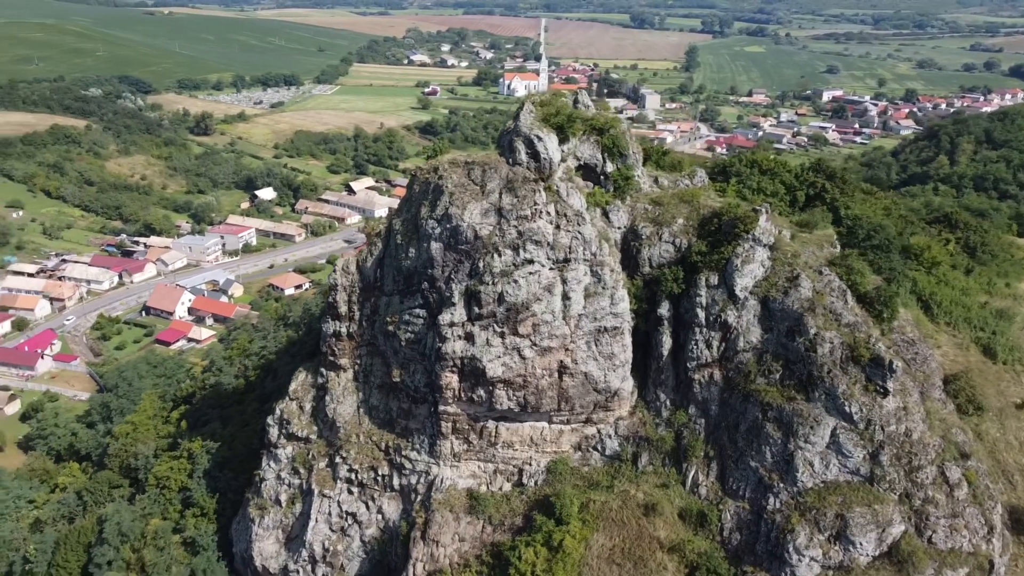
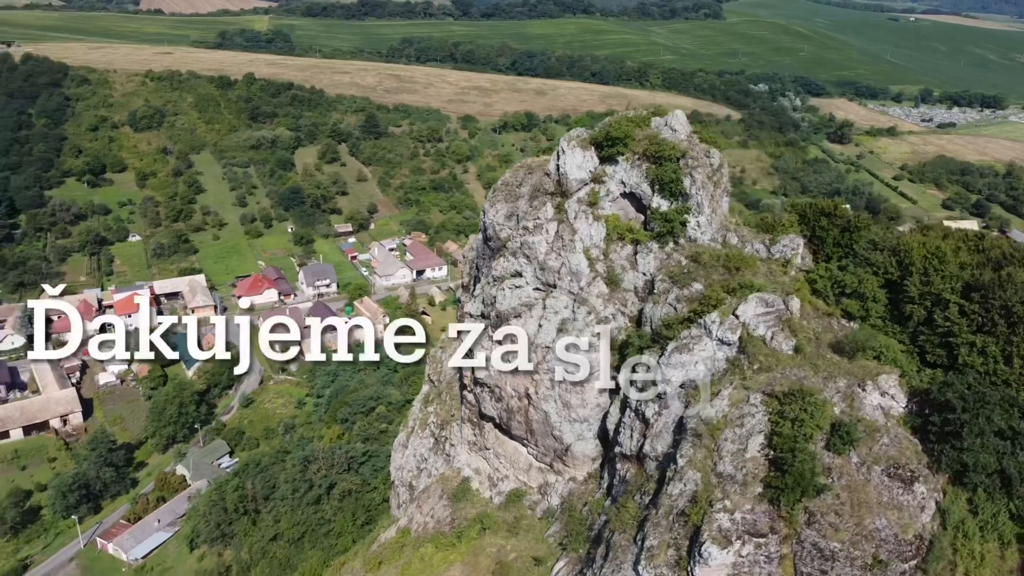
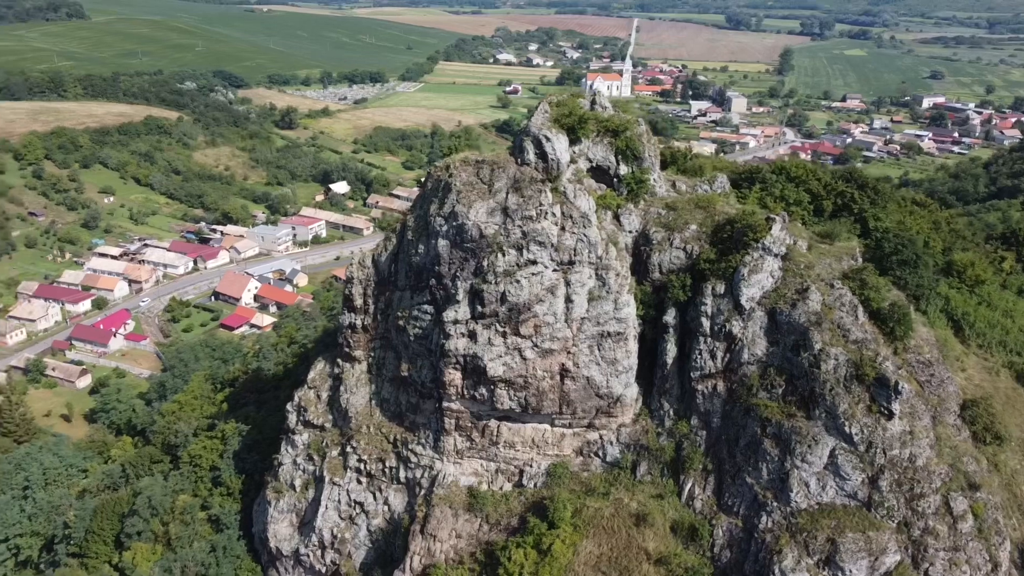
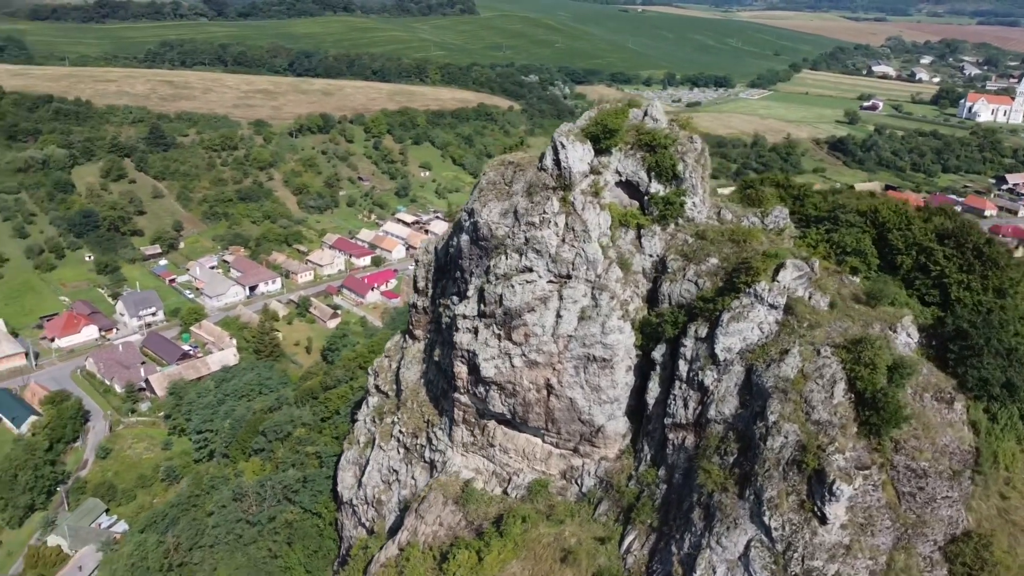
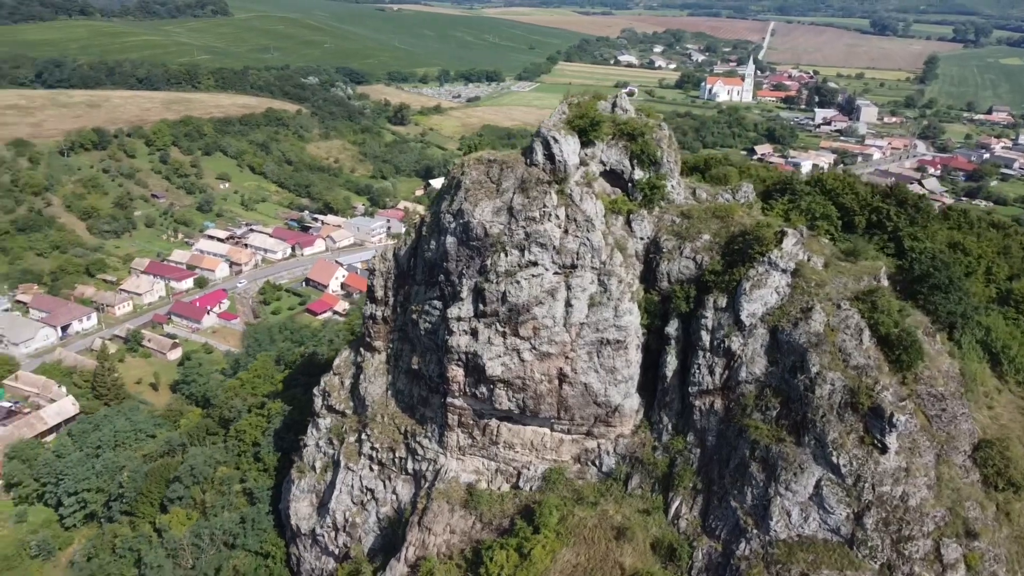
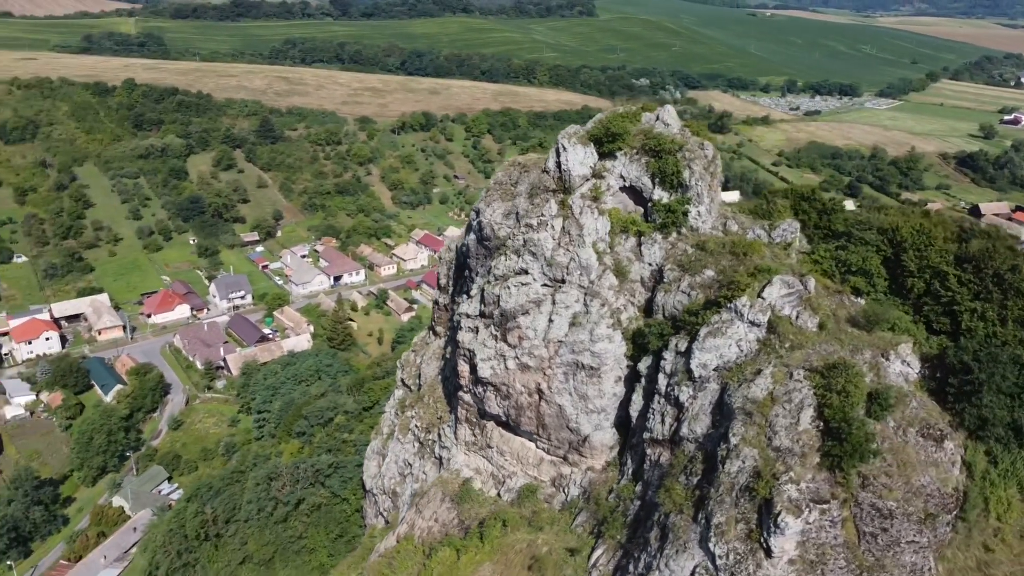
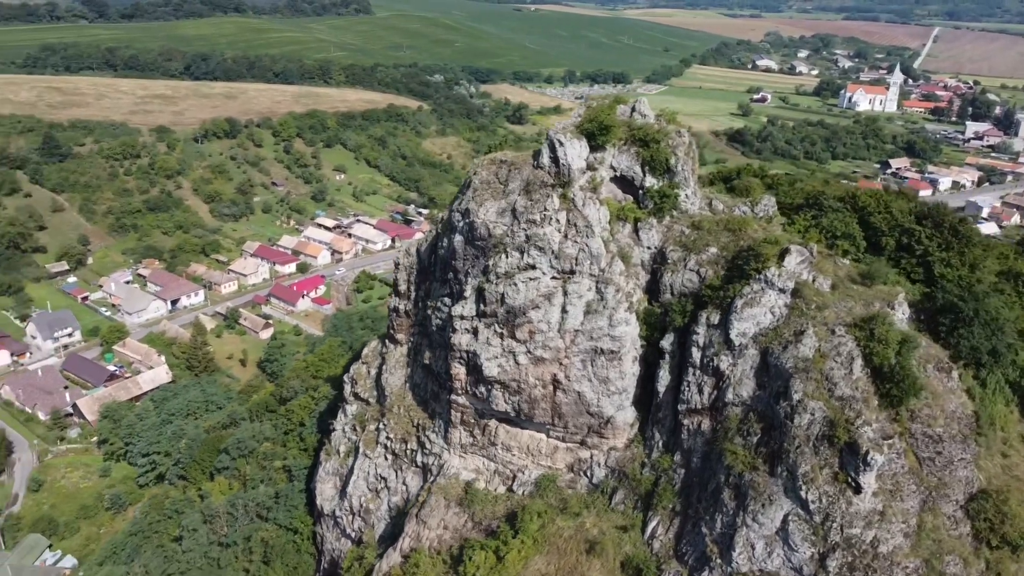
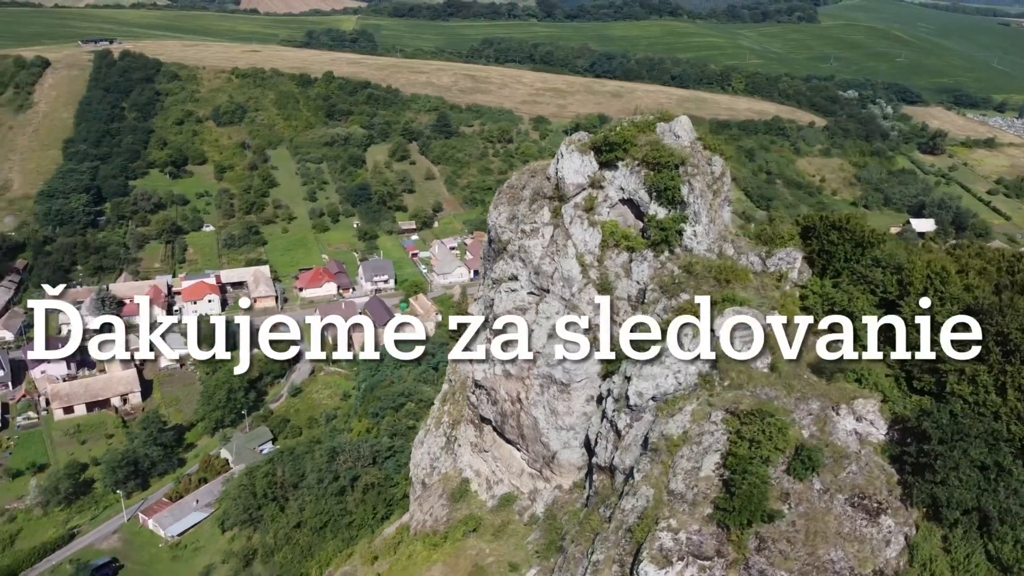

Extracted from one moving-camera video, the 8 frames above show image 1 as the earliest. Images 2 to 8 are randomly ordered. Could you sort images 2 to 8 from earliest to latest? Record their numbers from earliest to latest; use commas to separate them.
3, 5, 7, 4, 6, 2, 8
